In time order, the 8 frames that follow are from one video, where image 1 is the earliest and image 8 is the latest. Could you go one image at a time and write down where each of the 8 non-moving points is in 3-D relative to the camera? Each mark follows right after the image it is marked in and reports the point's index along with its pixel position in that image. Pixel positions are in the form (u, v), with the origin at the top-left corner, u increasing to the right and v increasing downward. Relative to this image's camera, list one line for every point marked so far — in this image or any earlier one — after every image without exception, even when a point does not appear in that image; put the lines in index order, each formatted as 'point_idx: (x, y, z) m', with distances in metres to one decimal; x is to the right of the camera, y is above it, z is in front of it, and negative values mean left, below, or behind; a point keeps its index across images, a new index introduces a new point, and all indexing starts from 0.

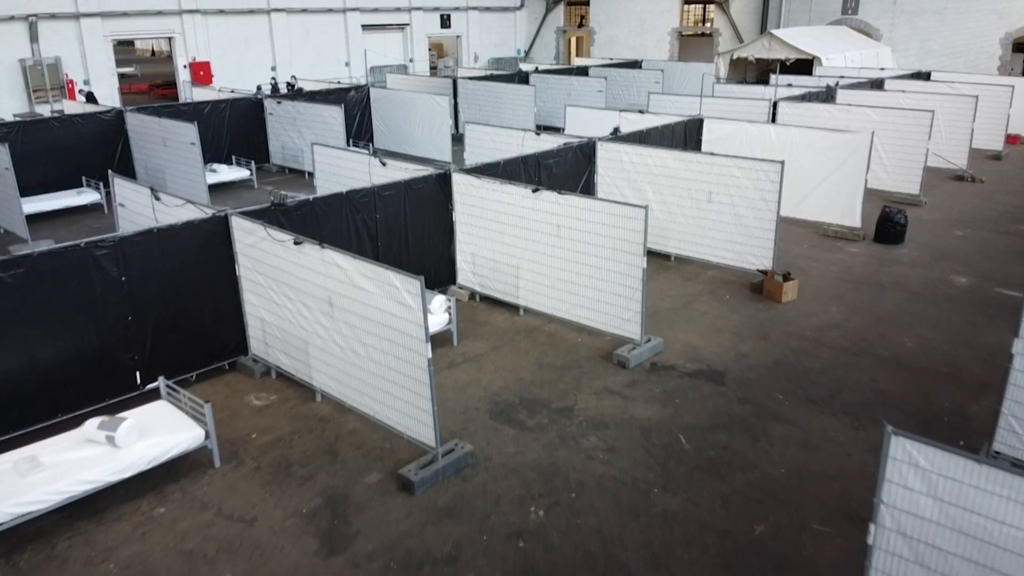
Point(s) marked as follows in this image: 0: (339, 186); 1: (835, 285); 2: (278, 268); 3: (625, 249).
0: (-2.9, +1.7, +12.2) m
1: (+4.9, 0.0, +11.2) m
2: (-2.5, +0.2, +7.7) m
3: (+1.4, +0.5, +8.7) m
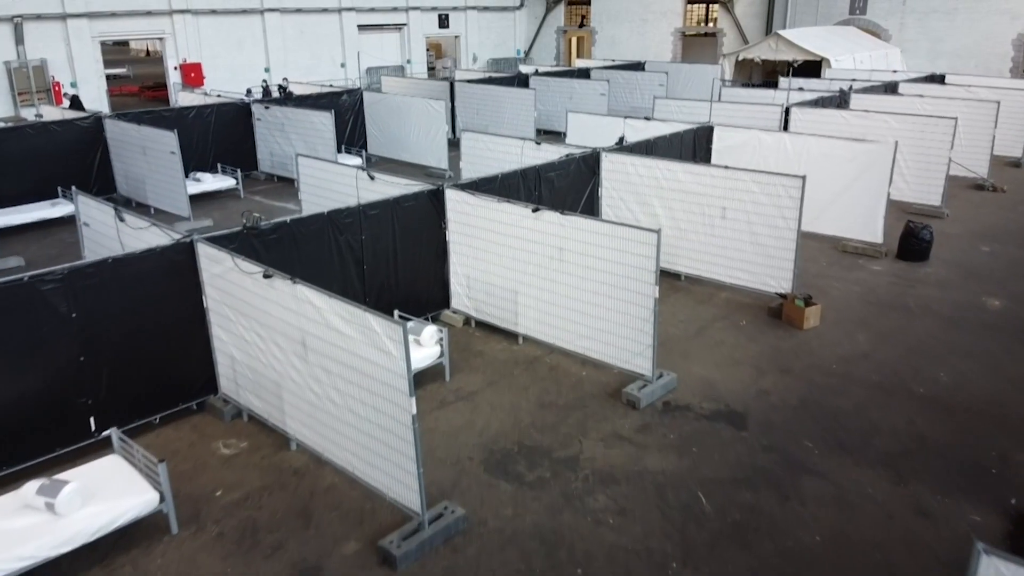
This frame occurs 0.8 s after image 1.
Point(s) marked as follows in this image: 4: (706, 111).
0: (-2.9, +1.4, +11.3) m
1: (+4.9, -0.3, +10.3) m
2: (-2.5, -0.1, +6.9) m
3: (+1.3, +0.1, +7.9) m
4: (+4.7, +4.0, +16.7) m
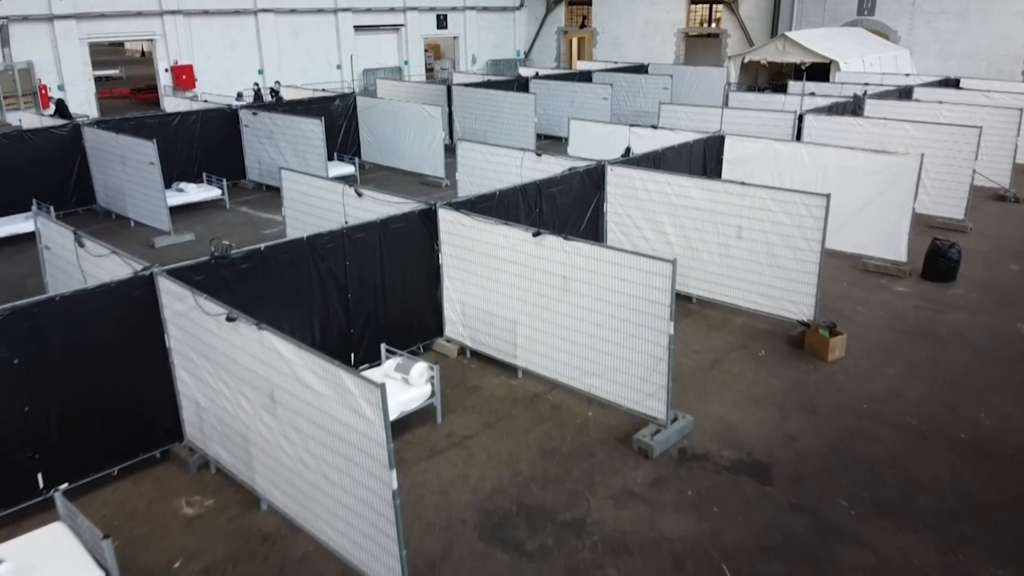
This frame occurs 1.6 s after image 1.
0: (-2.9, +1.0, +10.6) m
1: (+4.9, -0.7, +9.5) m
2: (-2.5, -0.5, +6.1) m
3: (+1.3, -0.2, +7.1) m
4: (+4.7, +3.7, +16.0) m
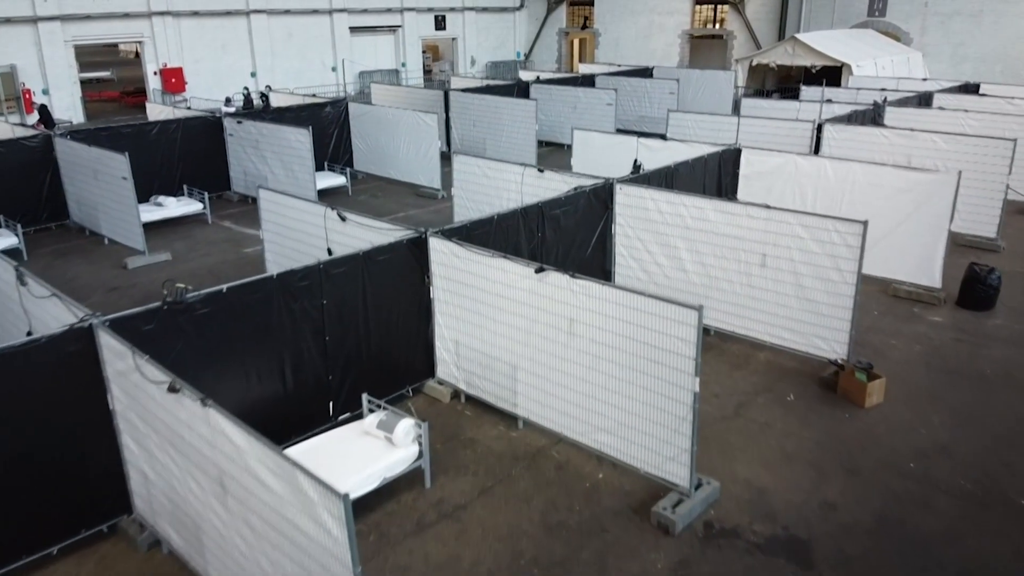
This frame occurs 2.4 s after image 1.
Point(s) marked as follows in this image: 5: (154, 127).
0: (-3.0, +0.6, +9.6) m
1: (+4.9, -1.1, +8.6) m
2: (-2.5, -0.9, +5.2) m
3: (+1.3, -0.6, +6.2) m
4: (+4.7, +3.3, +15.0) m
5: (-7.5, +3.4, +15.3) m
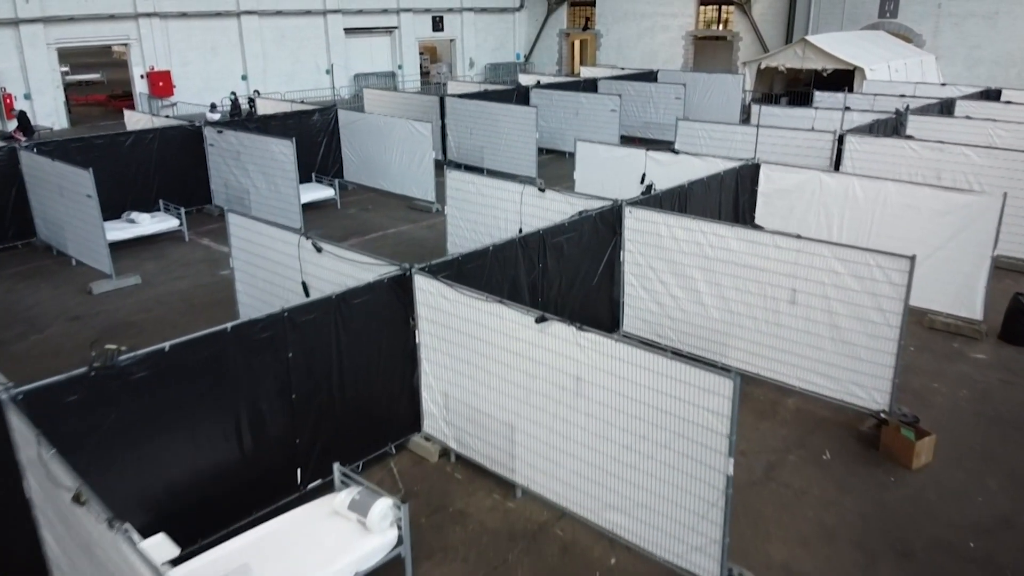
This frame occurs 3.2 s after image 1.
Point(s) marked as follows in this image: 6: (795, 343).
0: (-3.0, +0.2, +8.6) m
1: (+4.9, -1.5, +7.6) m
2: (-2.5, -1.3, +4.2) m
3: (+1.3, -1.1, +5.2) m
4: (+4.6, +2.8, +14.0) m
5: (-7.6, +3.0, +14.3) m
6: (+3.1, -0.6, +8.0) m
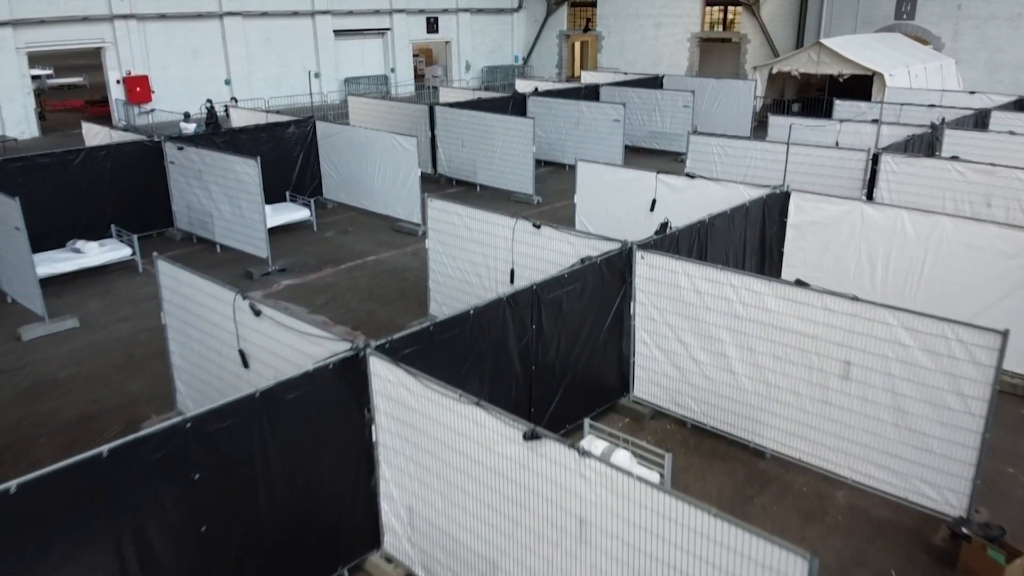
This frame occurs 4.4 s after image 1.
0: (-3.1, -0.4, +7.1) m
1: (+4.8, -2.1, +6.1) m
2: (-2.7, -2.0, +2.7) m
3: (+1.2, -1.7, +3.7) m
4: (+4.5, +2.2, +12.5) m
5: (-7.7, +2.3, +12.8) m
6: (+3.0, -1.2, +6.5) m
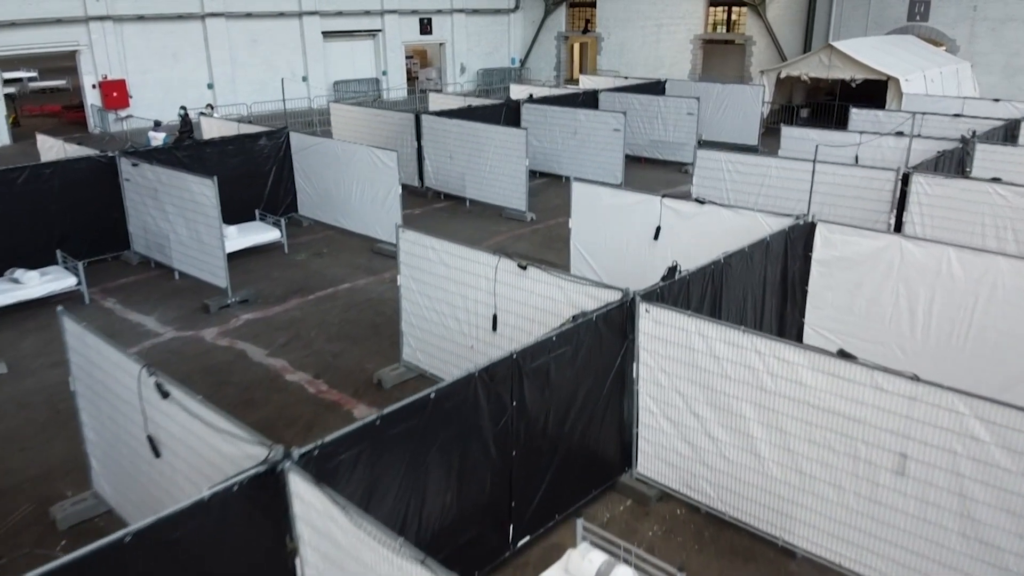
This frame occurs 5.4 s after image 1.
0: (-3.3, -0.9, +5.9) m
1: (+4.6, -2.6, +4.9) m
2: (-2.9, -2.5, +1.4) m
3: (+1.0, -2.2, +2.4) m
4: (+4.3, +1.7, +11.3) m
5: (-7.9, +1.8, +11.6) m
6: (+2.8, -1.8, +5.2) m
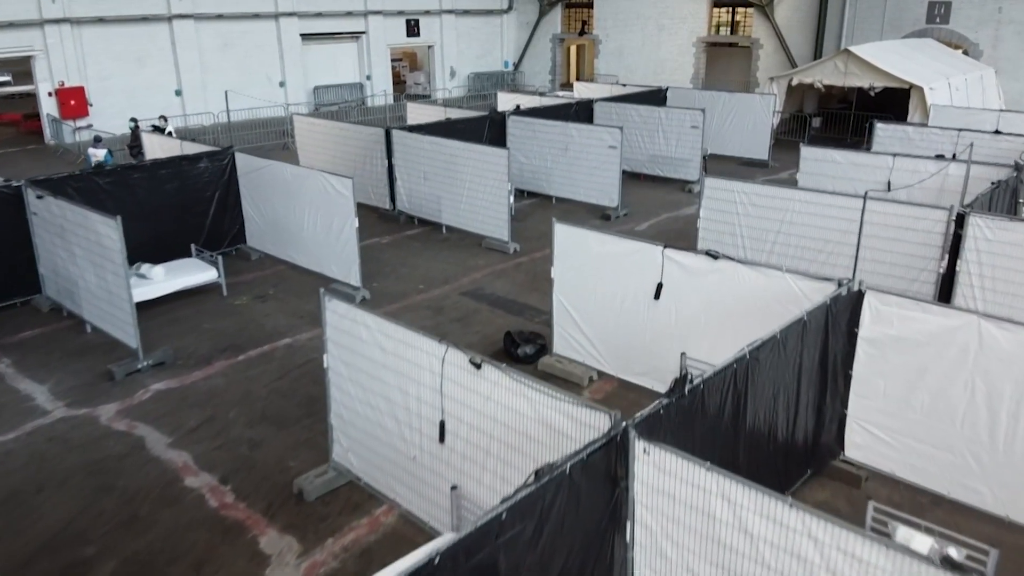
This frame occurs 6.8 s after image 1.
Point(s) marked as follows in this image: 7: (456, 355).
0: (-3.7, -1.7, +4.0) m
1: (+4.2, -3.4, +3.0) m
2: (-3.2, -3.2, -0.5) m
3: (+0.6, -3.0, +0.5) m
4: (+3.9, +0.9, +9.4) m
5: (-8.3, +1.0, +9.7) m
6: (+2.4, -2.5, +3.3) m
7: (-0.4, -0.5, +5.4) m
